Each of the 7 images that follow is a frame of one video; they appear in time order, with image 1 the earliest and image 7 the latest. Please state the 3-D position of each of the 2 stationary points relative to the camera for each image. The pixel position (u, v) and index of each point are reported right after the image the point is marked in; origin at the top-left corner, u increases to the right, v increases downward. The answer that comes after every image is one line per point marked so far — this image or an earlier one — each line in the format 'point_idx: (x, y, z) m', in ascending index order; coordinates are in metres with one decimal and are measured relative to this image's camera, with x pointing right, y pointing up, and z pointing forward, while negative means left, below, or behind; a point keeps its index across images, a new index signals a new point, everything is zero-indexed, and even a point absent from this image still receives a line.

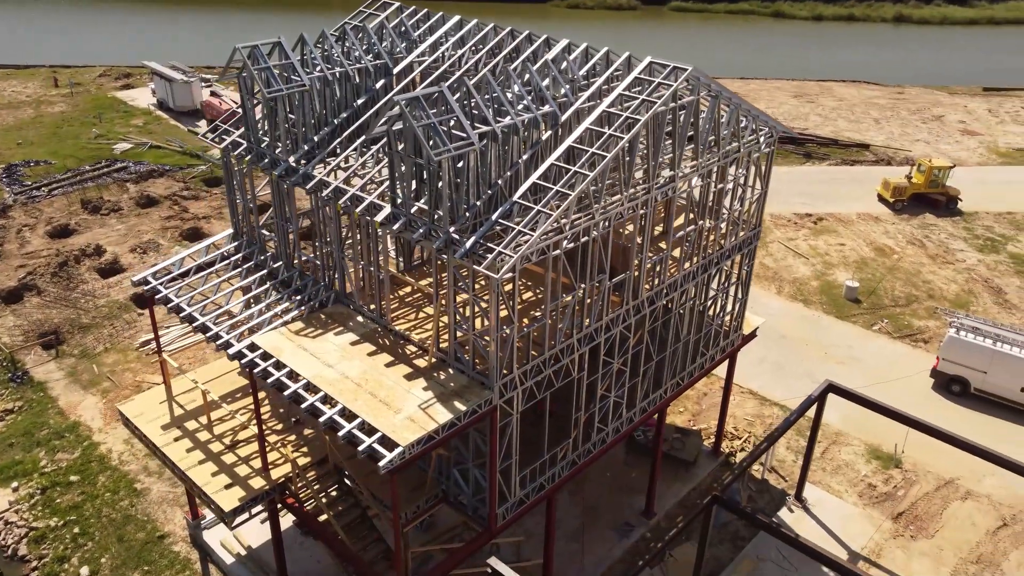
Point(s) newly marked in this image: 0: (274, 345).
0: (-4.8, -1.1, +16.1) m
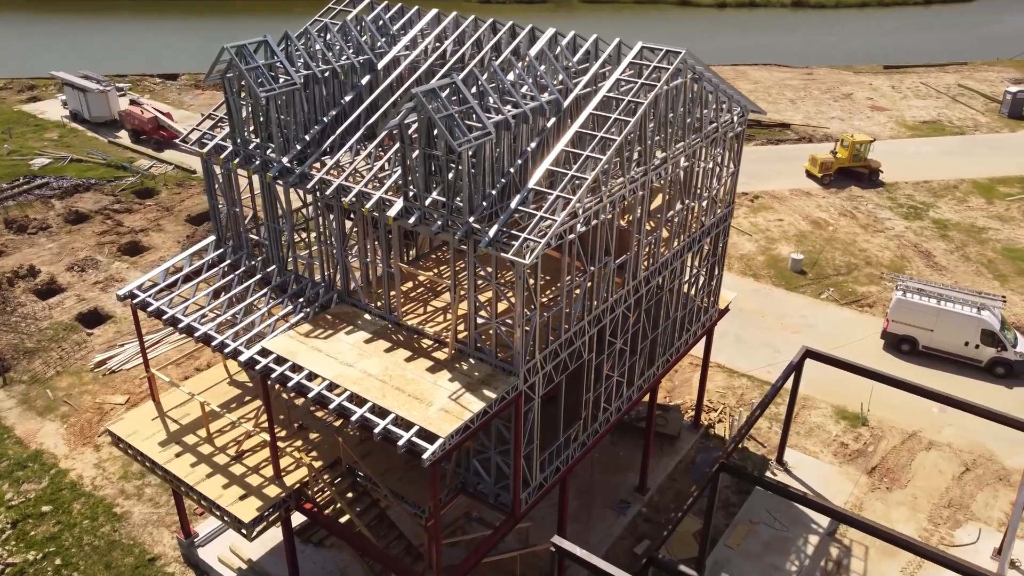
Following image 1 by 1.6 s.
0: (-4.4, -1.2, +15.8) m
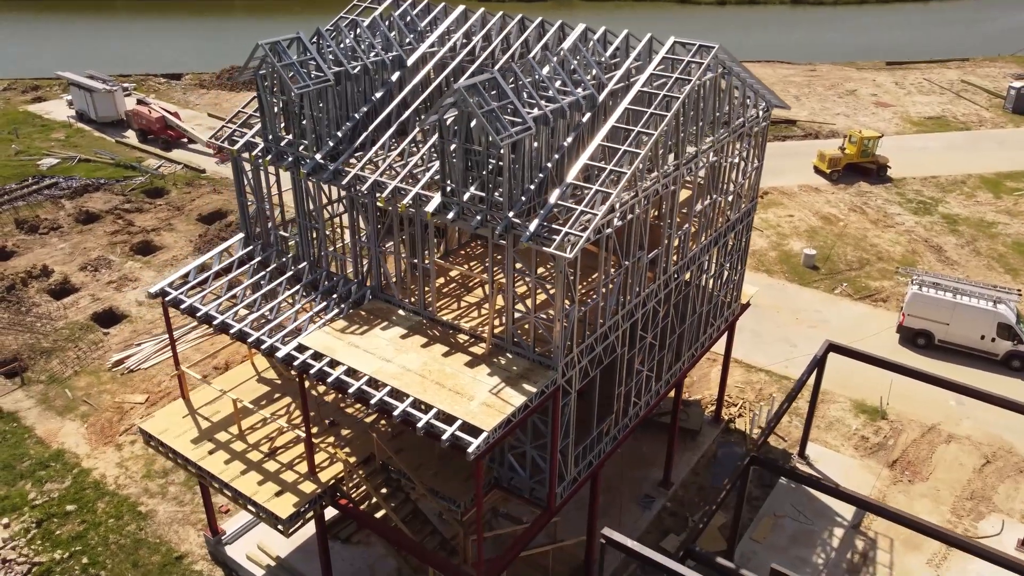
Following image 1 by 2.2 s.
0: (-3.7, -1.1, +15.8) m
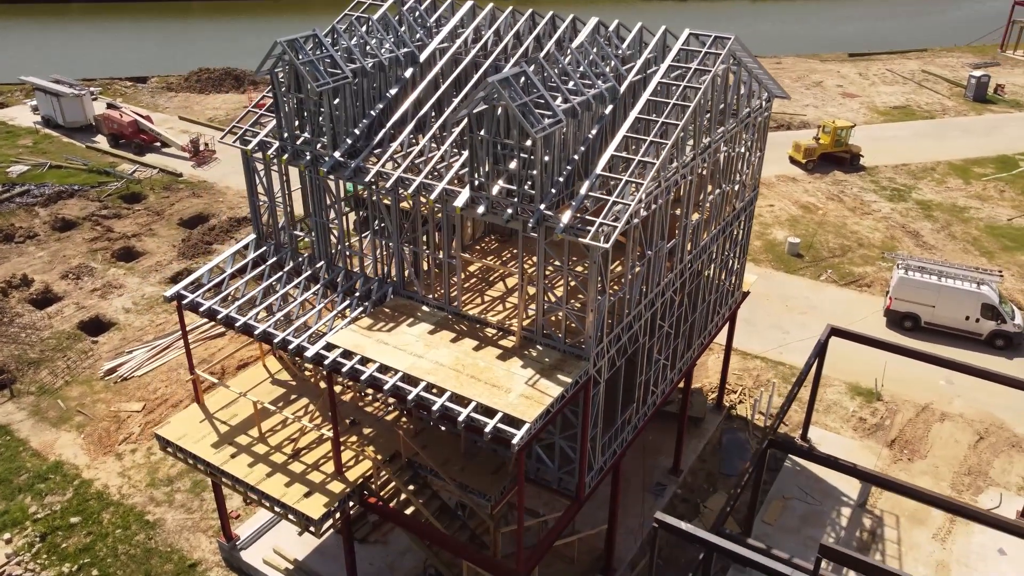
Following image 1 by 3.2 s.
0: (-3.1, -1.1, +15.7) m
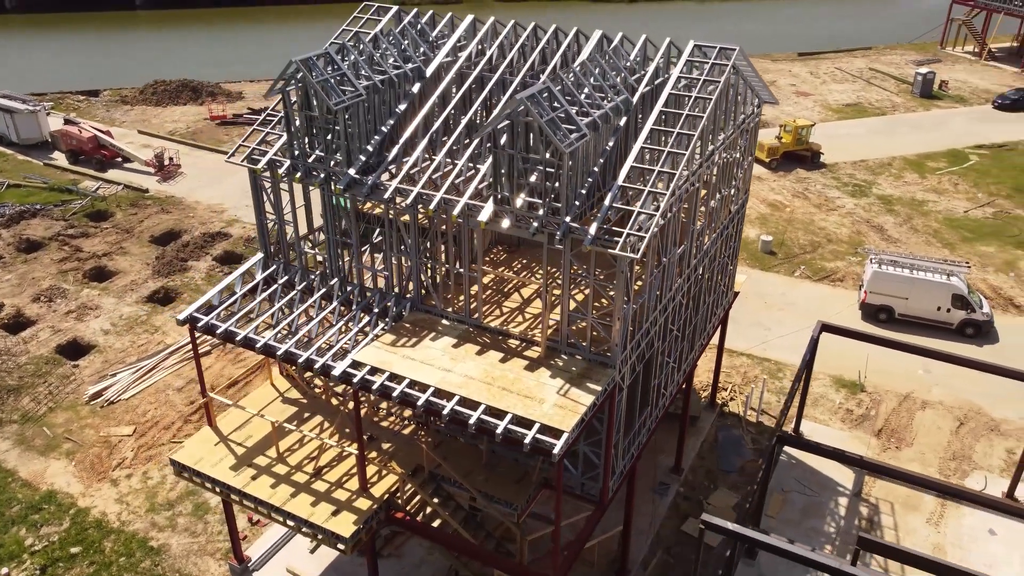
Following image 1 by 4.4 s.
0: (-2.6, -1.4, +15.8) m
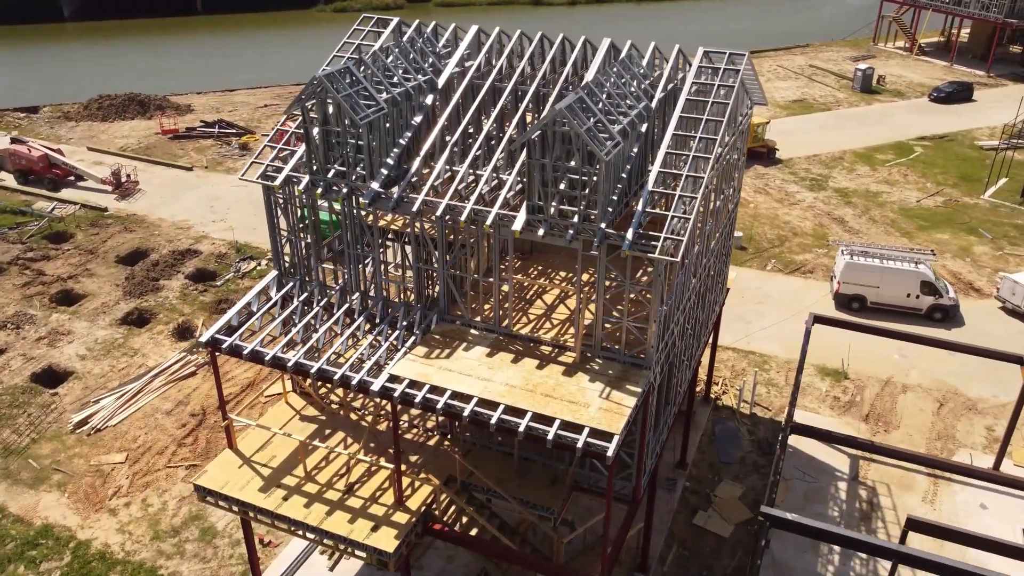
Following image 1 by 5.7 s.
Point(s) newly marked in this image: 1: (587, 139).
0: (-1.9, -1.7, +15.8) m
1: (+1.2, +2.7, +14.7) m
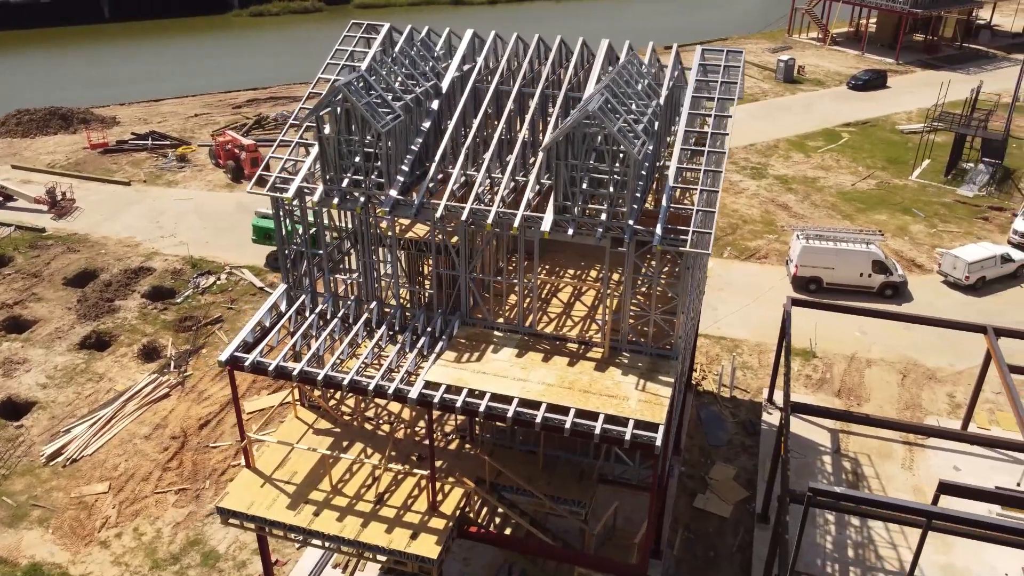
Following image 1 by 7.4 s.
0: (-1.2, -1.8, +15.9) m
1: (+1.8, +2.8, +15.1) m
